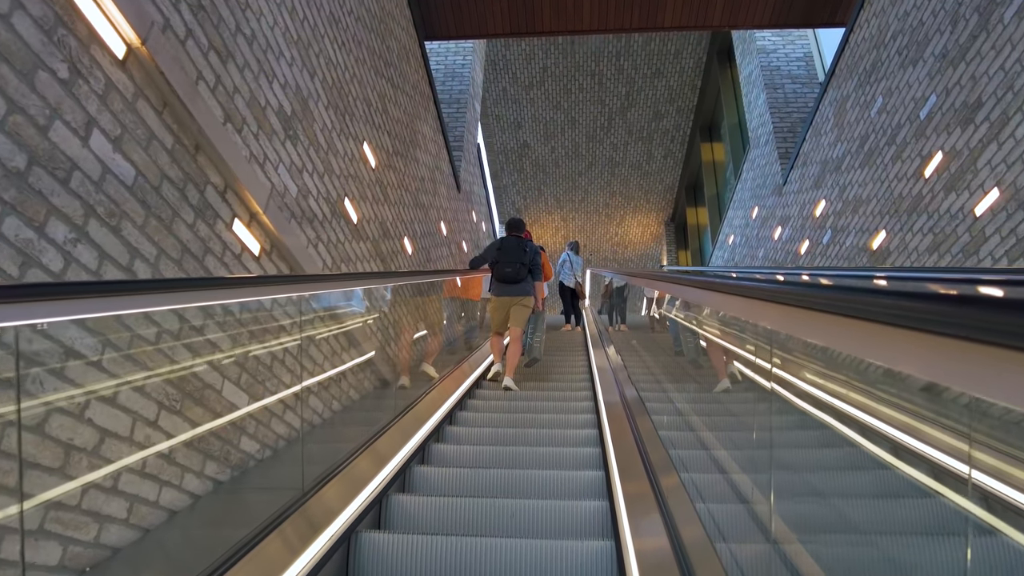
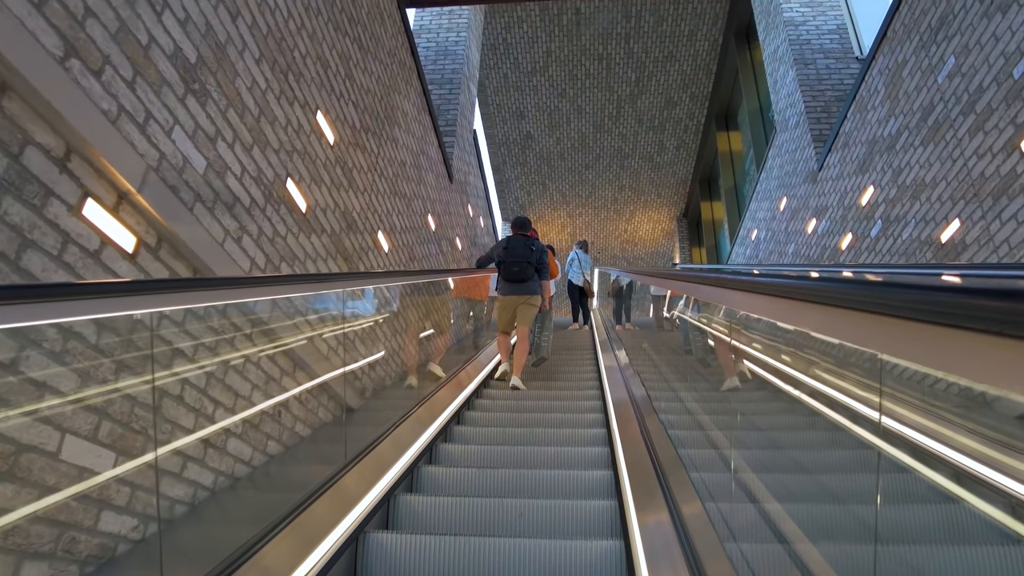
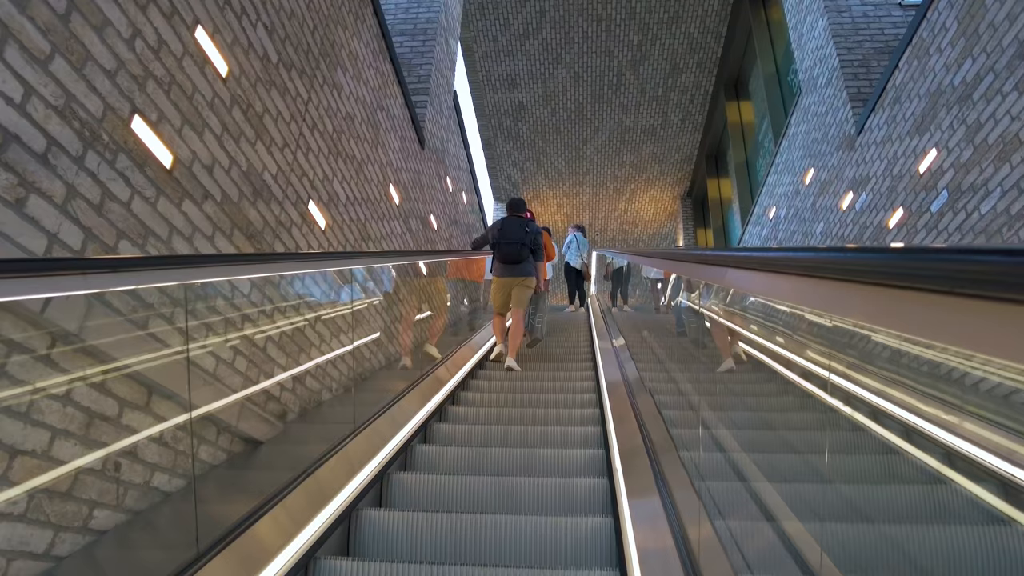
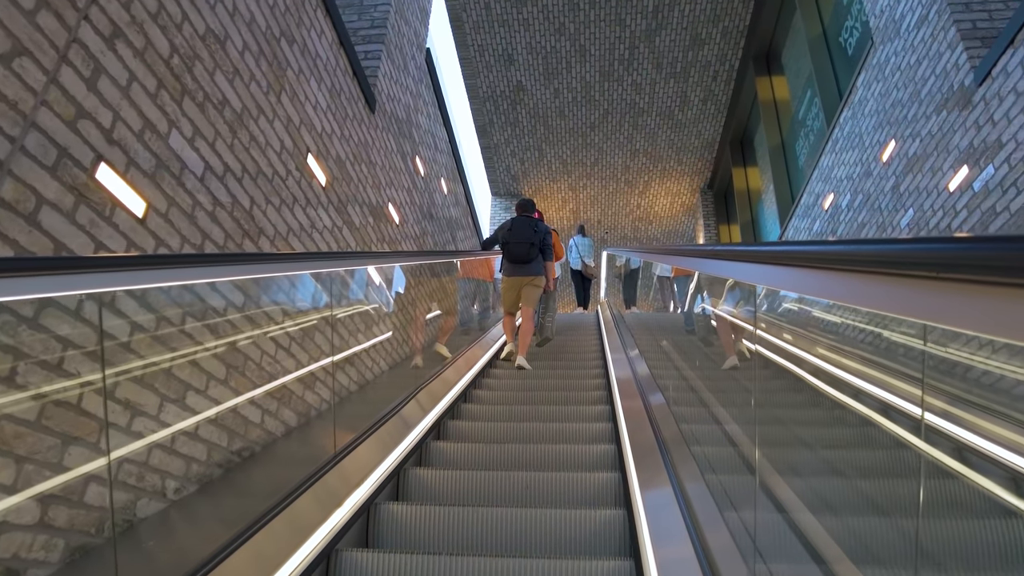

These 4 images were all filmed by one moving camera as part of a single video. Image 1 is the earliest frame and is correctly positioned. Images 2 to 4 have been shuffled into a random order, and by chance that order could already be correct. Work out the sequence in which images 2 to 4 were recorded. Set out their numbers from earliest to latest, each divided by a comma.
2, 3, 4
